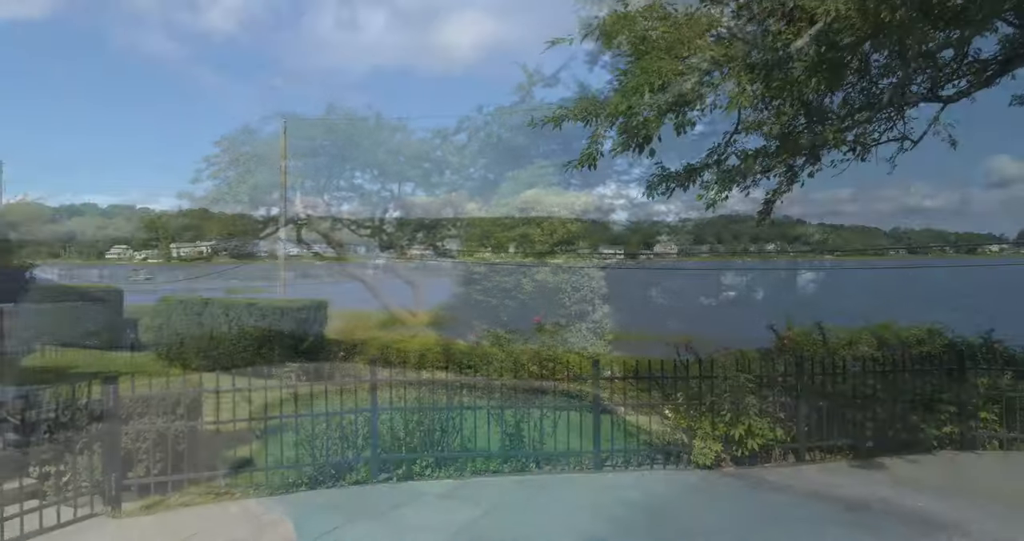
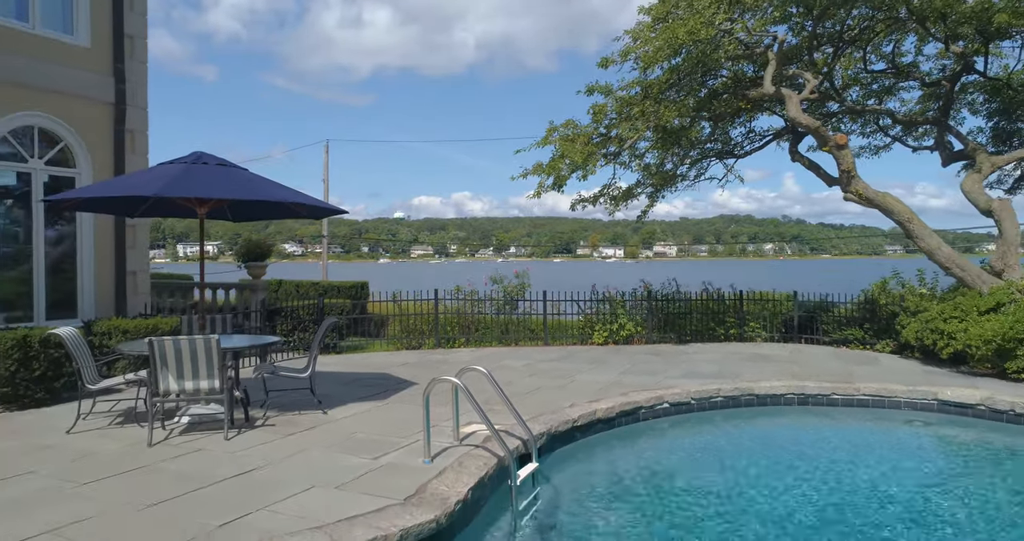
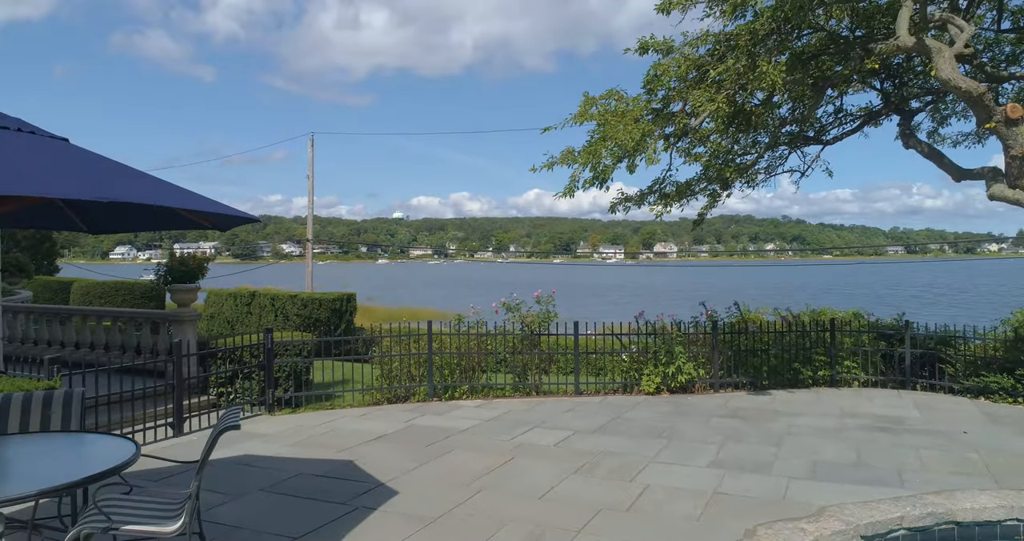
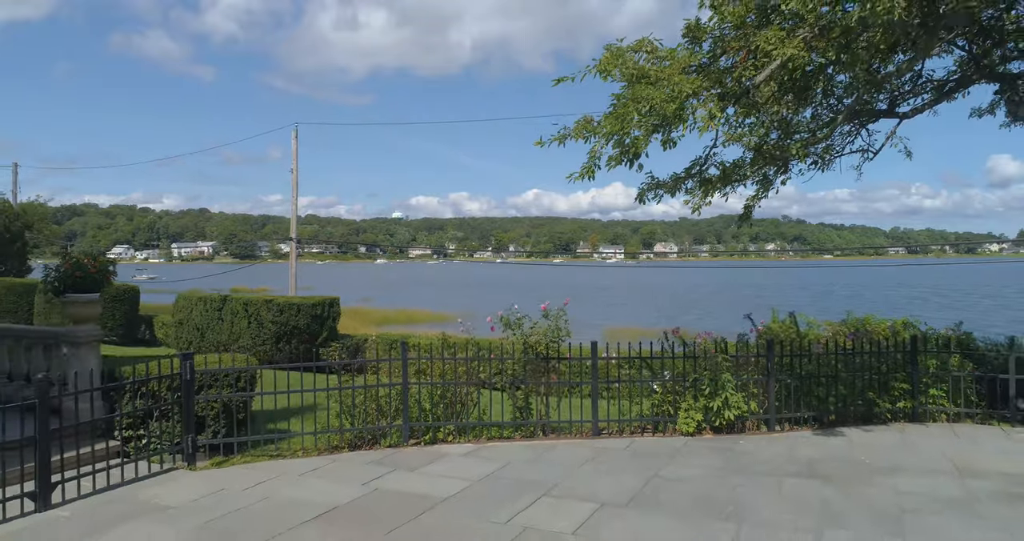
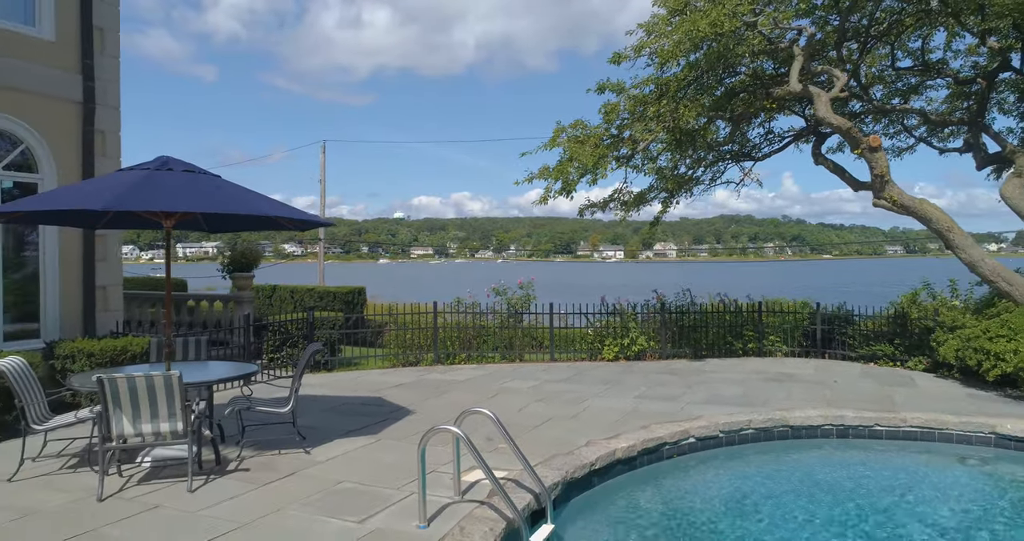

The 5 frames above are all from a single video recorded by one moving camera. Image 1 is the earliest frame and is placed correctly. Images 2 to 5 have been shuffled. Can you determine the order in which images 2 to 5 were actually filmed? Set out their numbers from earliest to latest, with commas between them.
4, 3, 5, 2
